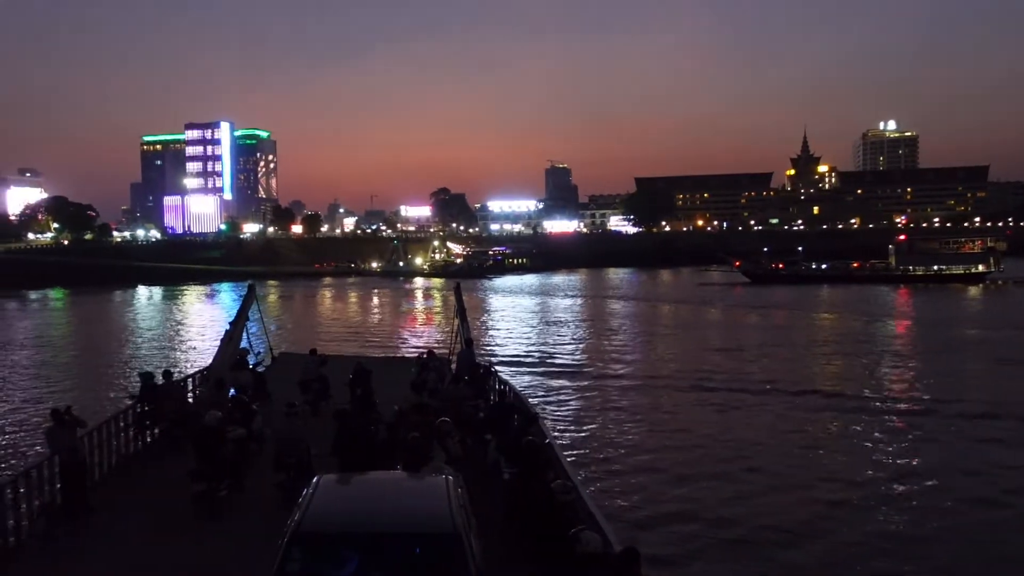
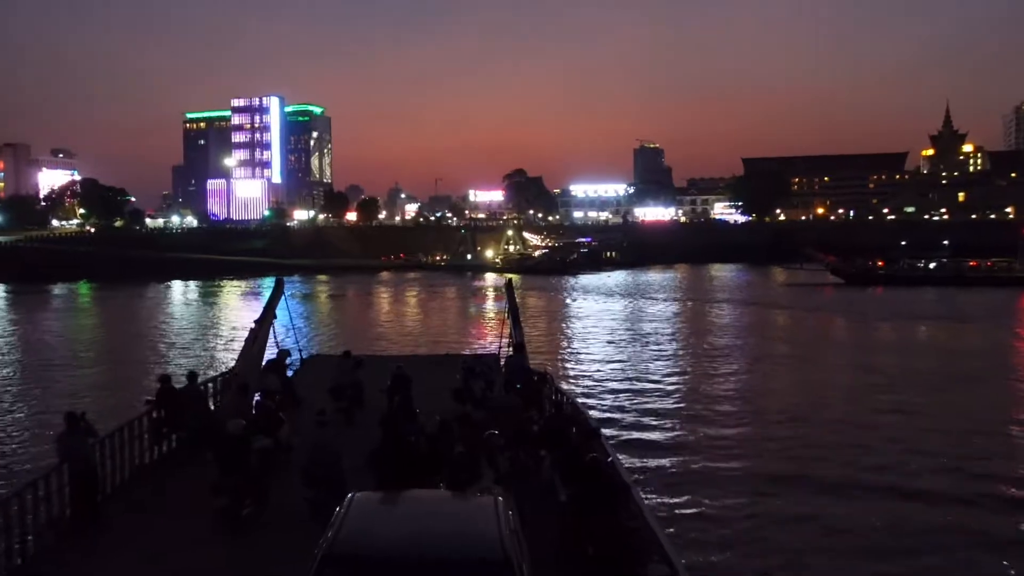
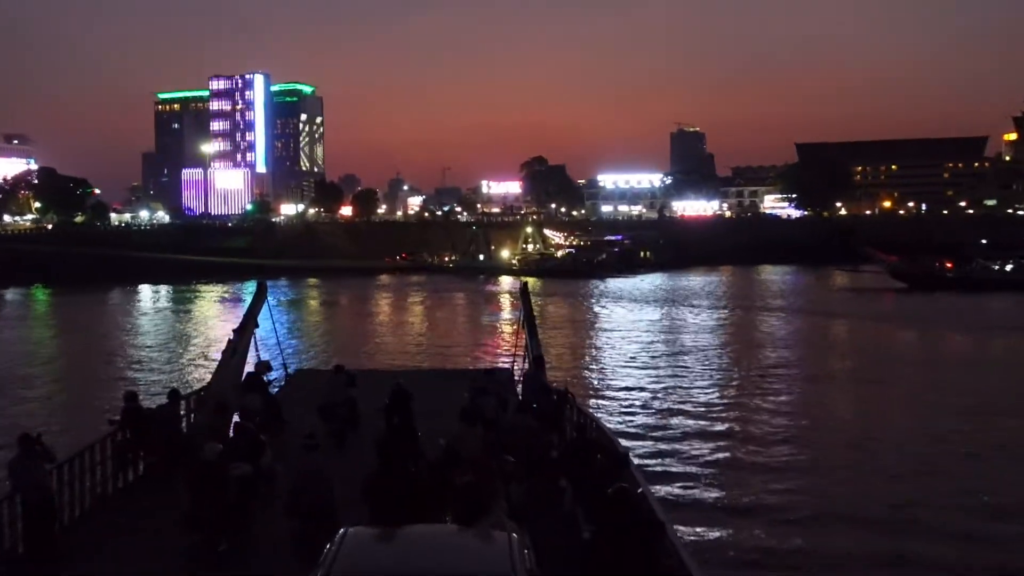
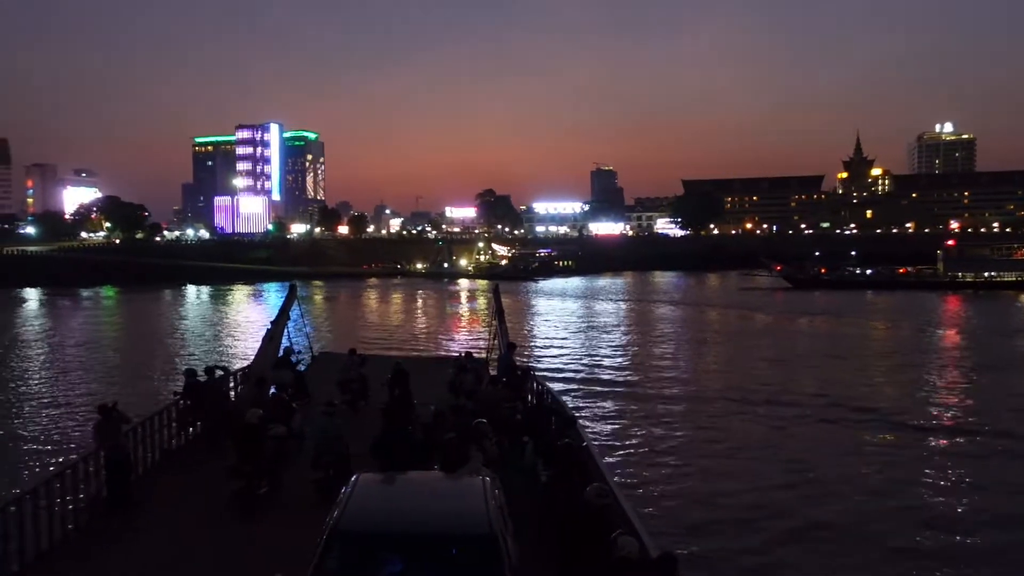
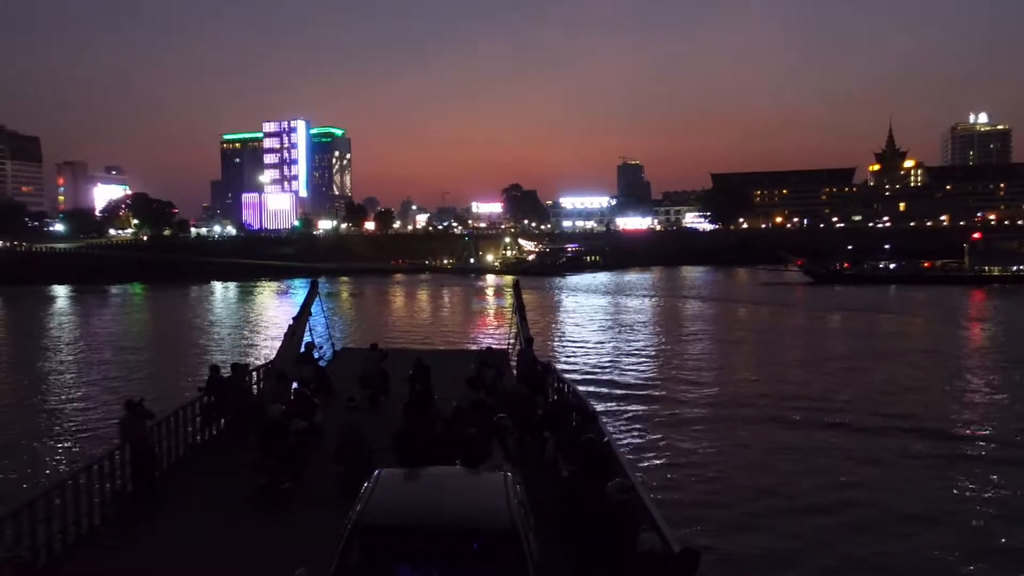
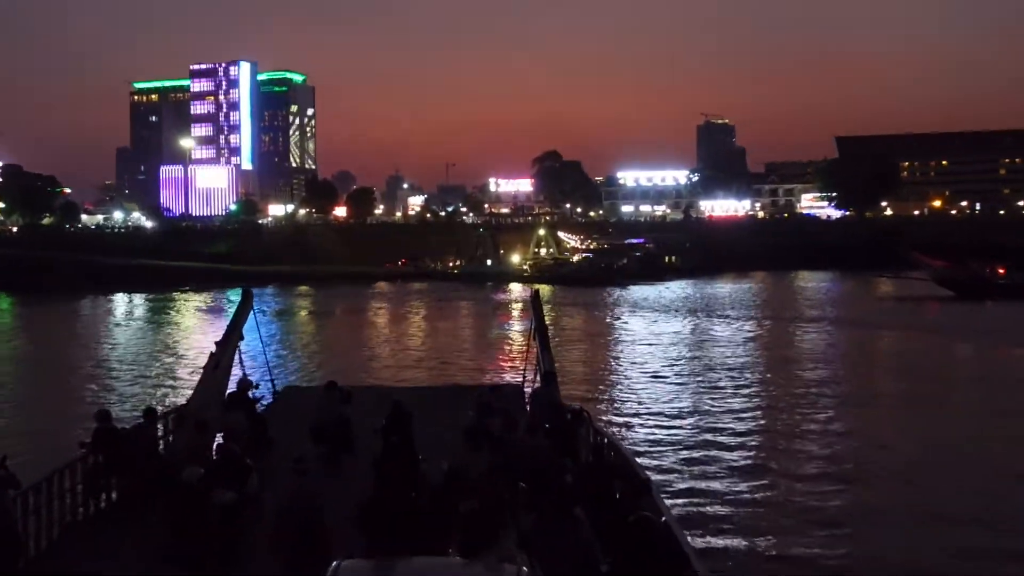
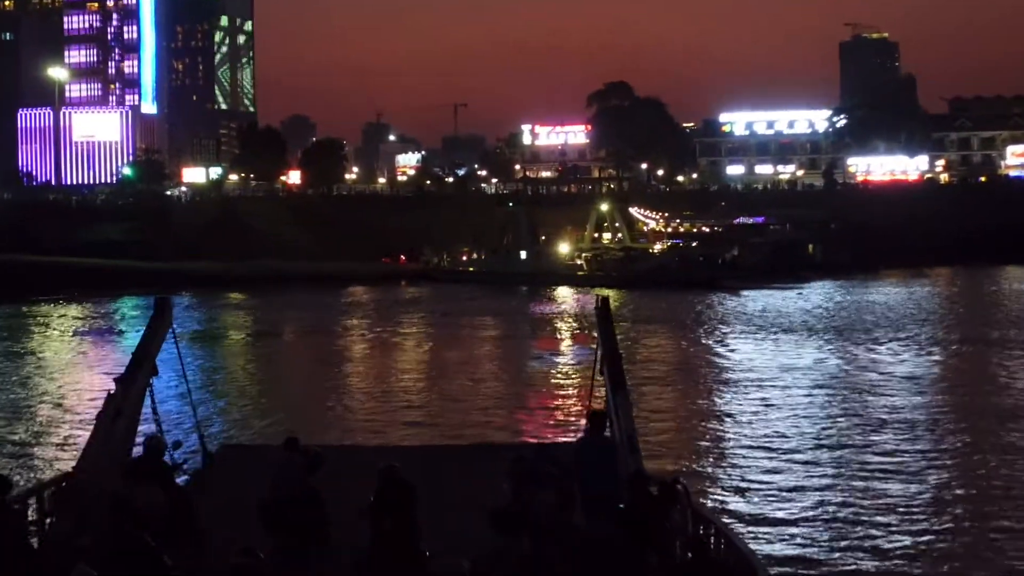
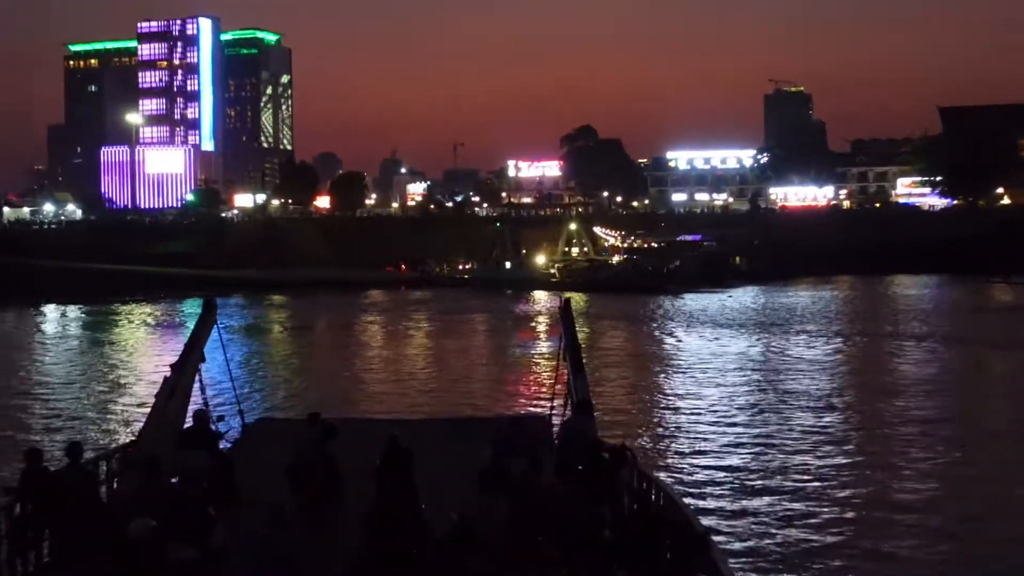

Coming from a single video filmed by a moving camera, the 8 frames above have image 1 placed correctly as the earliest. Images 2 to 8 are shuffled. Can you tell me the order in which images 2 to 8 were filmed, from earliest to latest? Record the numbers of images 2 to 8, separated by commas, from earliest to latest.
4, 5, 2, 3, 6, 8, 7
